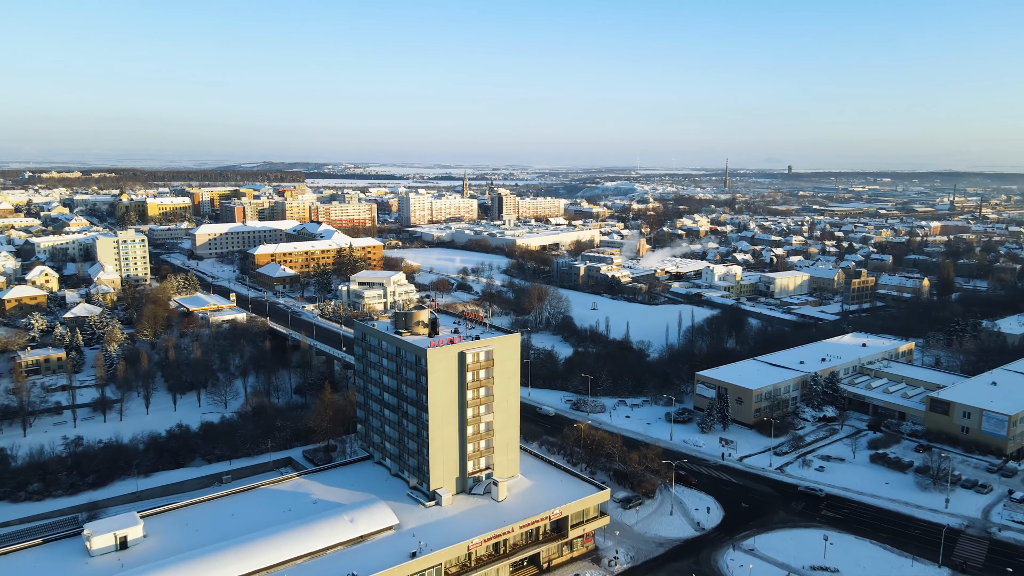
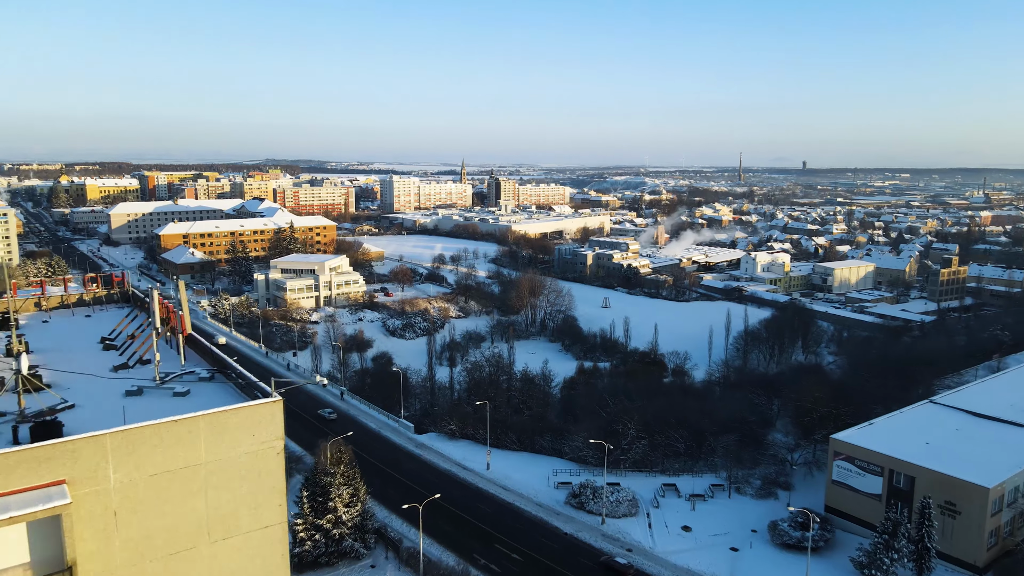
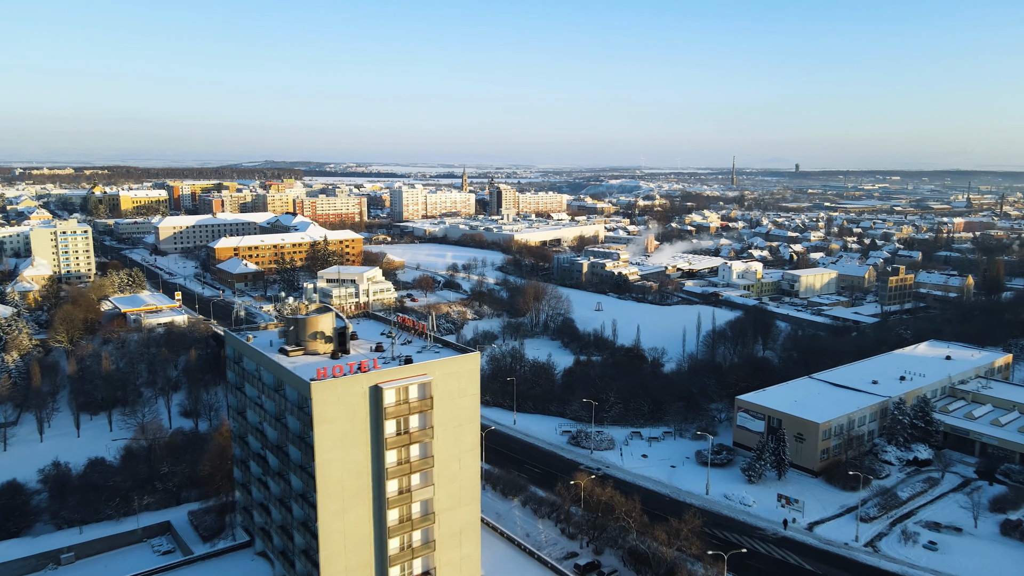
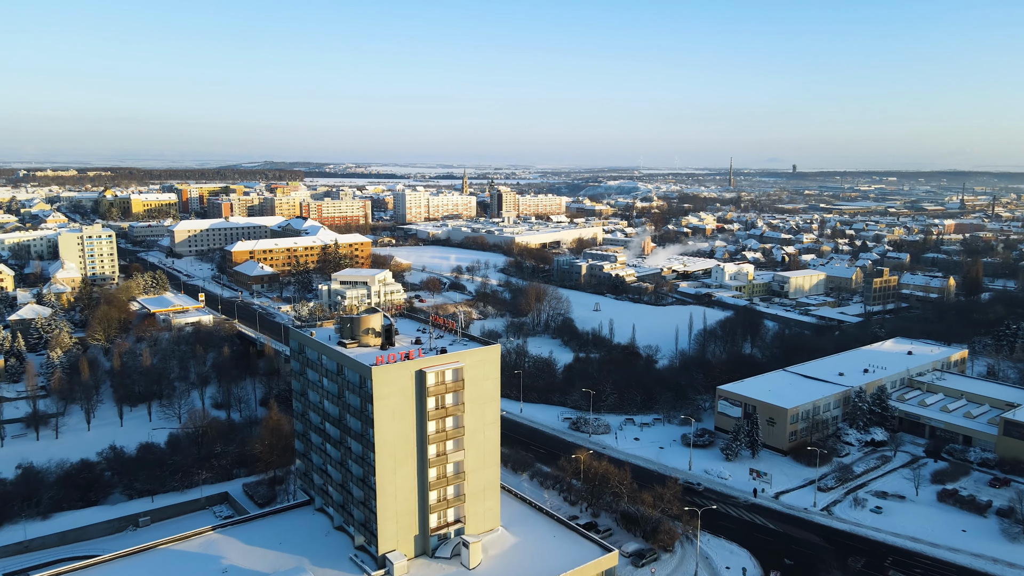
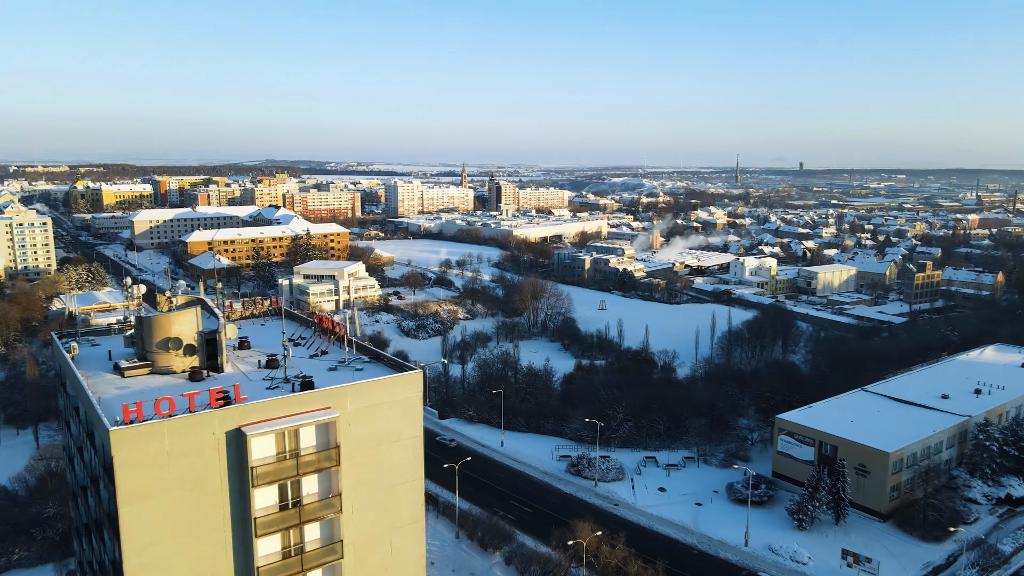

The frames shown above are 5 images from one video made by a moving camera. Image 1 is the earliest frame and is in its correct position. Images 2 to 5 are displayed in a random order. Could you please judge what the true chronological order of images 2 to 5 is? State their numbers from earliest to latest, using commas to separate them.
4, 3, 5, 2
